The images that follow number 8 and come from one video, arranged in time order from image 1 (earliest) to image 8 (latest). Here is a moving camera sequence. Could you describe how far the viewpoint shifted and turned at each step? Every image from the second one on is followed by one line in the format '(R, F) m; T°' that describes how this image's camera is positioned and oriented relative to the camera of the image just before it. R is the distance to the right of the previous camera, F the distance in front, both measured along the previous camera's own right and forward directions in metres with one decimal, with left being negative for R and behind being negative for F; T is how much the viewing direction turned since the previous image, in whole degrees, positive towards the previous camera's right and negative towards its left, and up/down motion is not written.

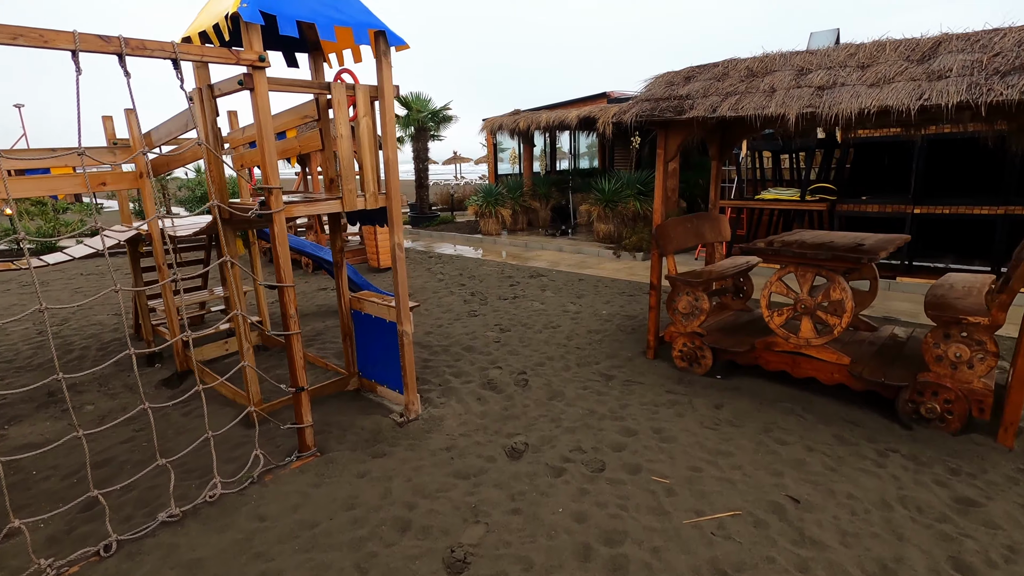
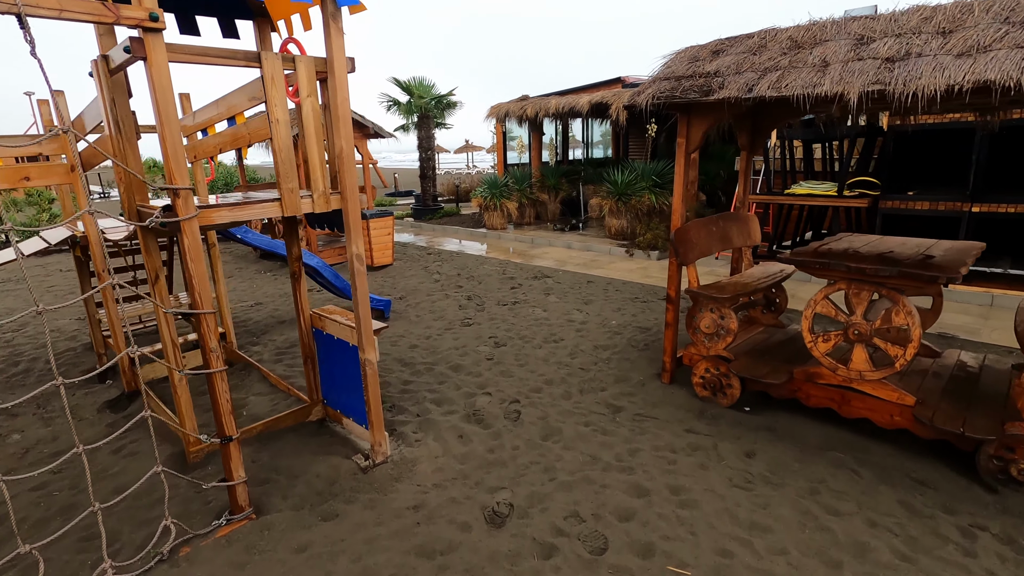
(+0.1, +0.7) m; -1°
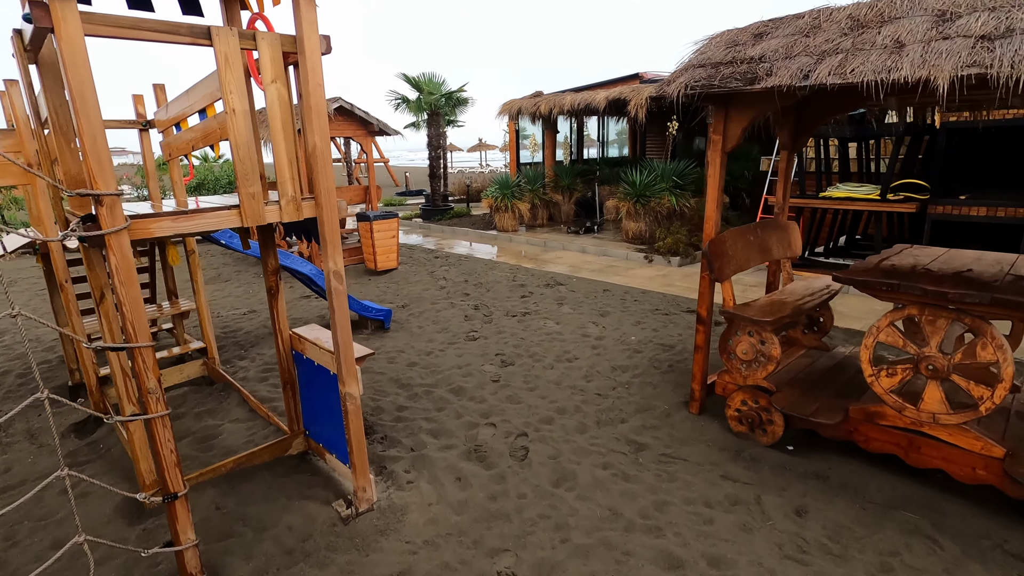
(0.0, +0.5) m; -1°
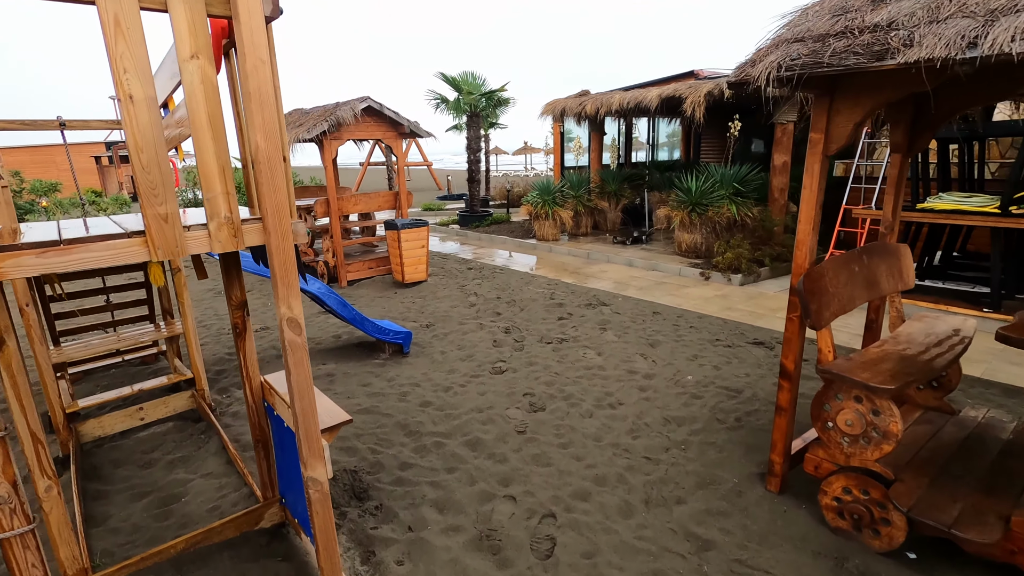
(+0.1, +0.7) m; -5°
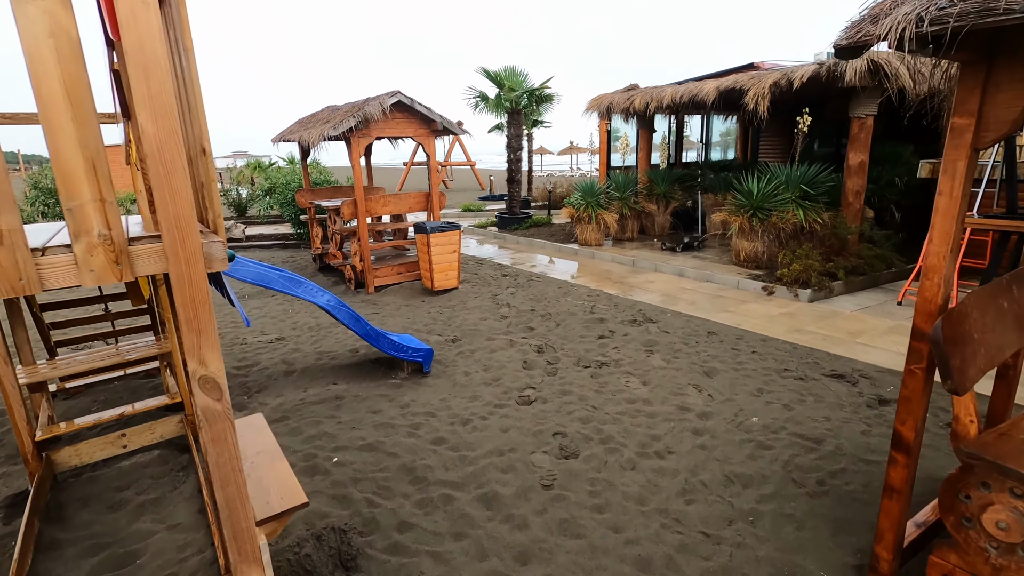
(+0.1, +0.6) m; -5°
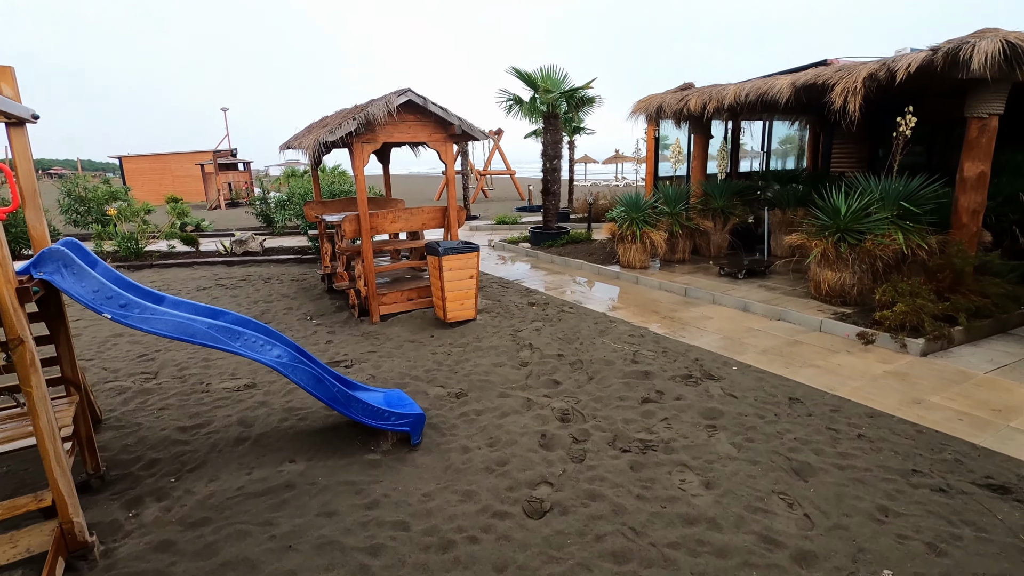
(+0.2, +1.1) m; -5°
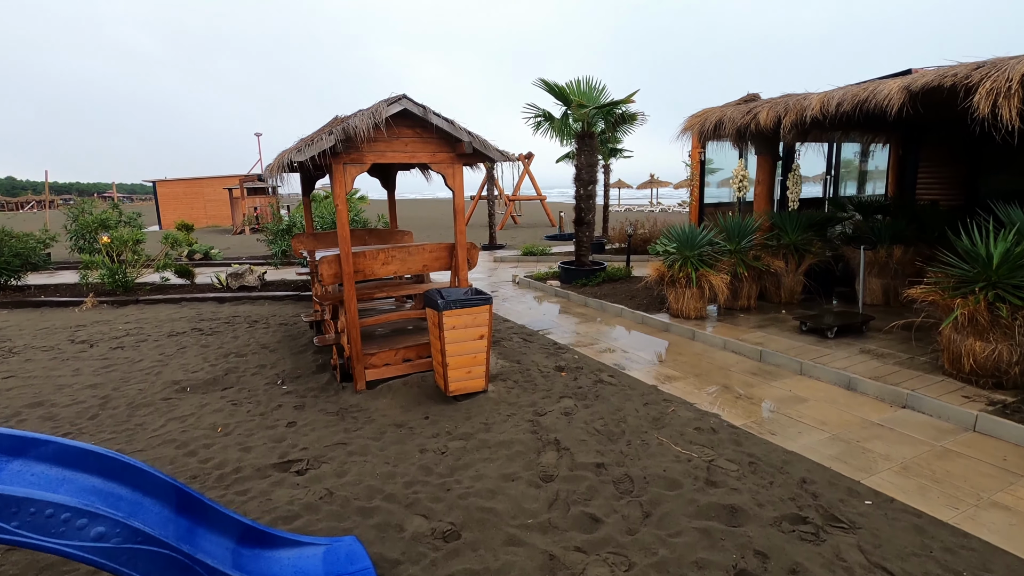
(+0.1, +1.3) m; -3°
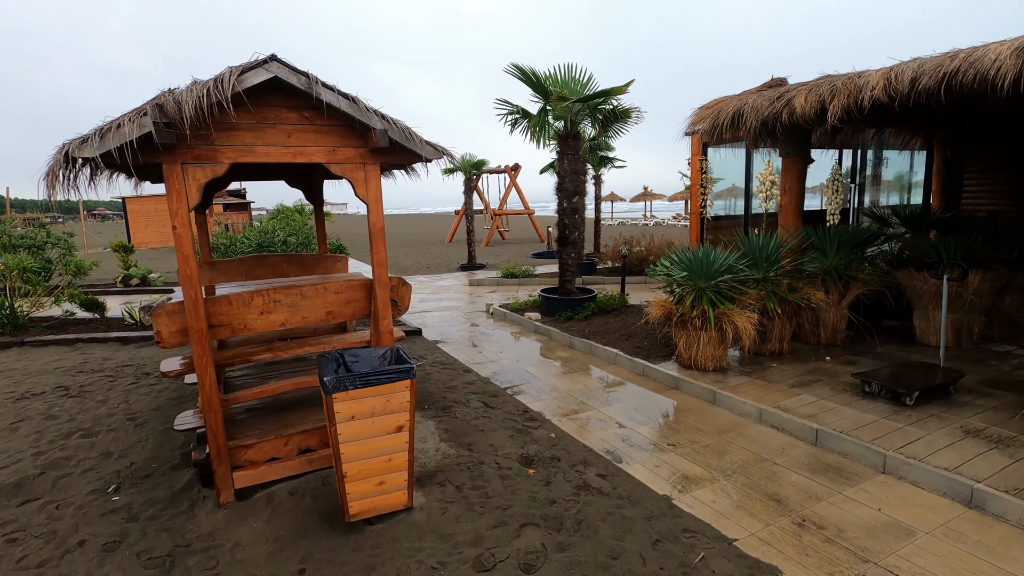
(+0.3, +1.5) m; +1°
